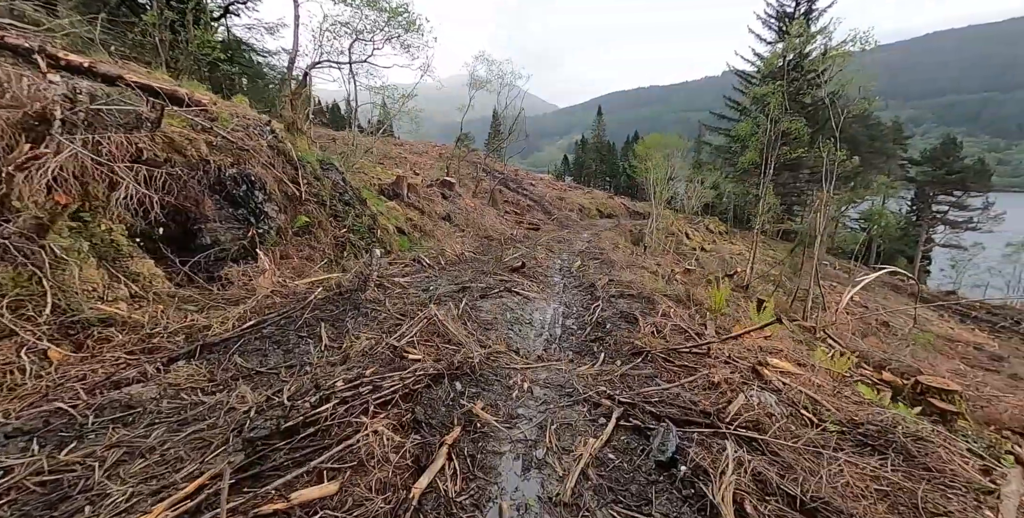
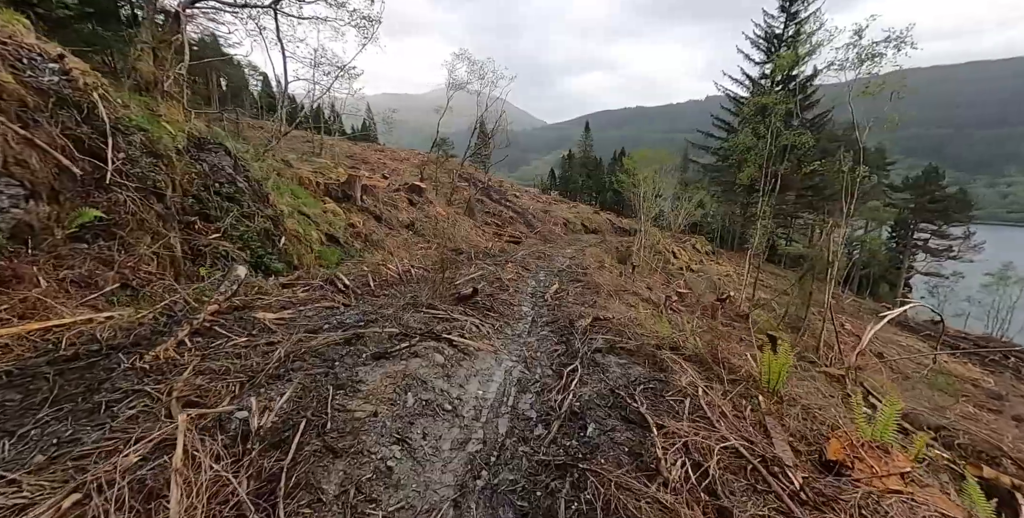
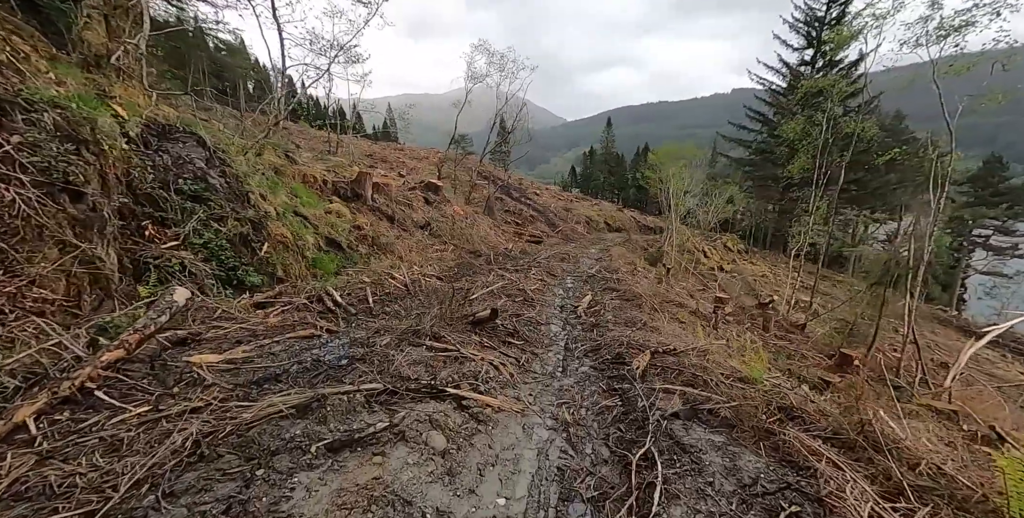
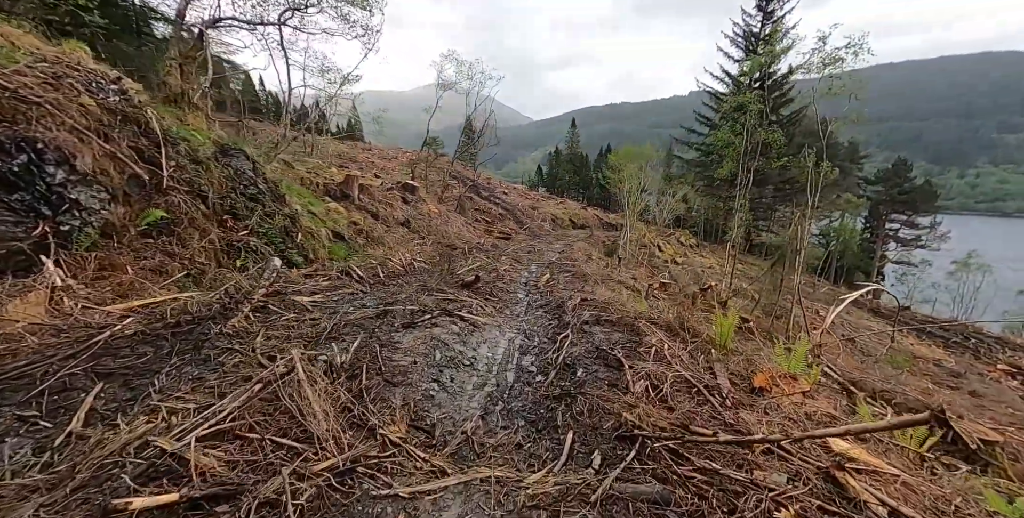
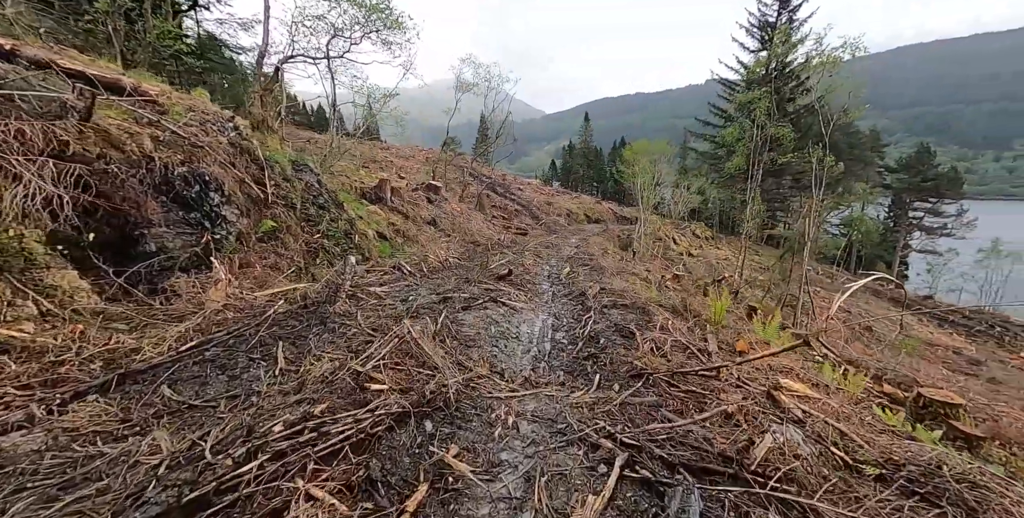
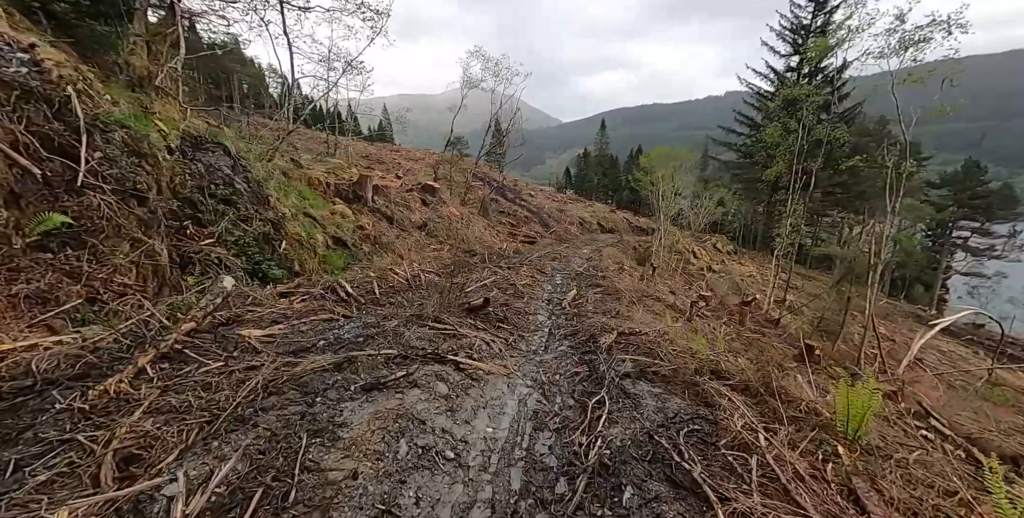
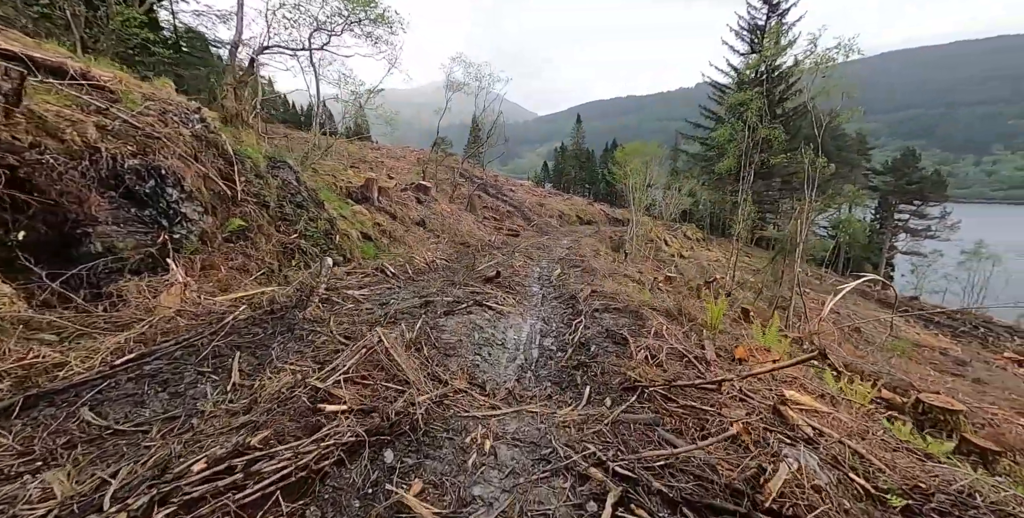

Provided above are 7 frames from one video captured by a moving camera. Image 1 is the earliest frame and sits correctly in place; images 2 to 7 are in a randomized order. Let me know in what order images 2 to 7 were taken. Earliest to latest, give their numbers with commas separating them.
5, 7, 4, 2, 6, 3
